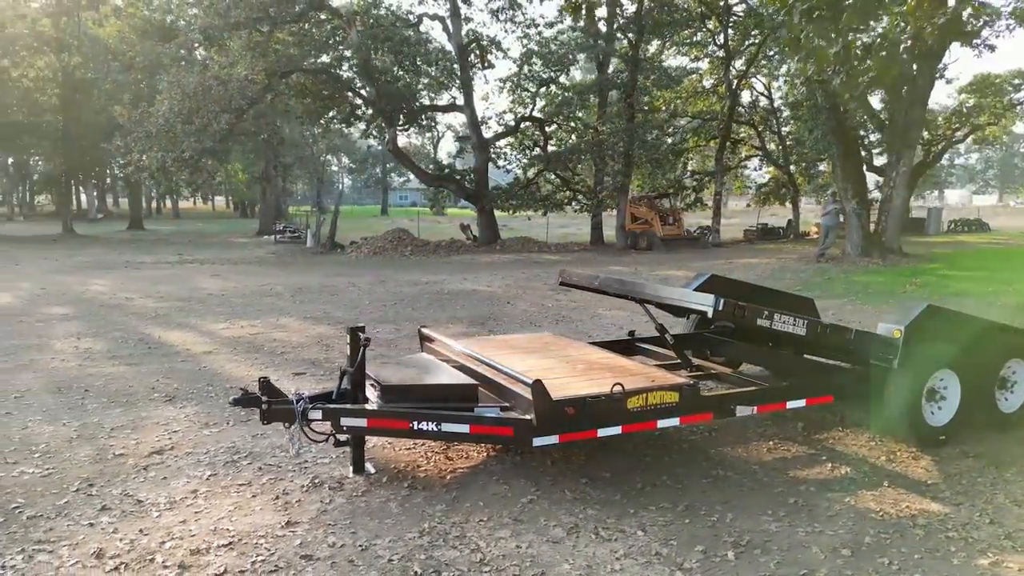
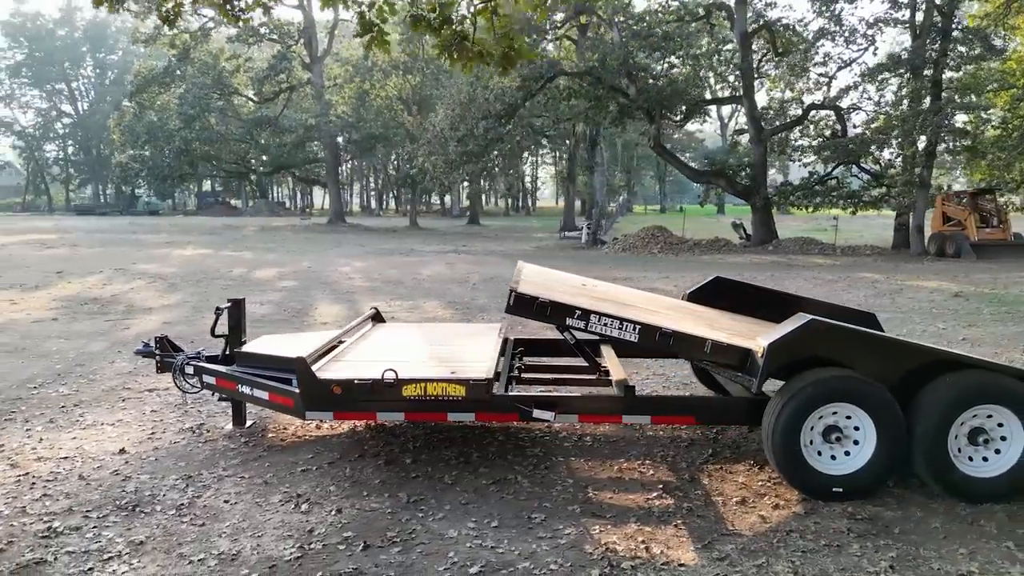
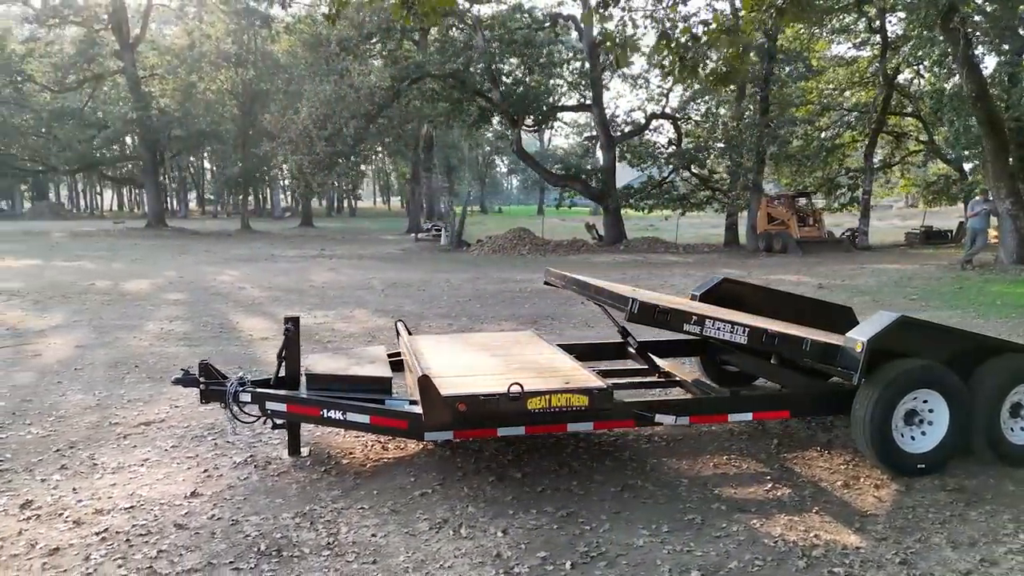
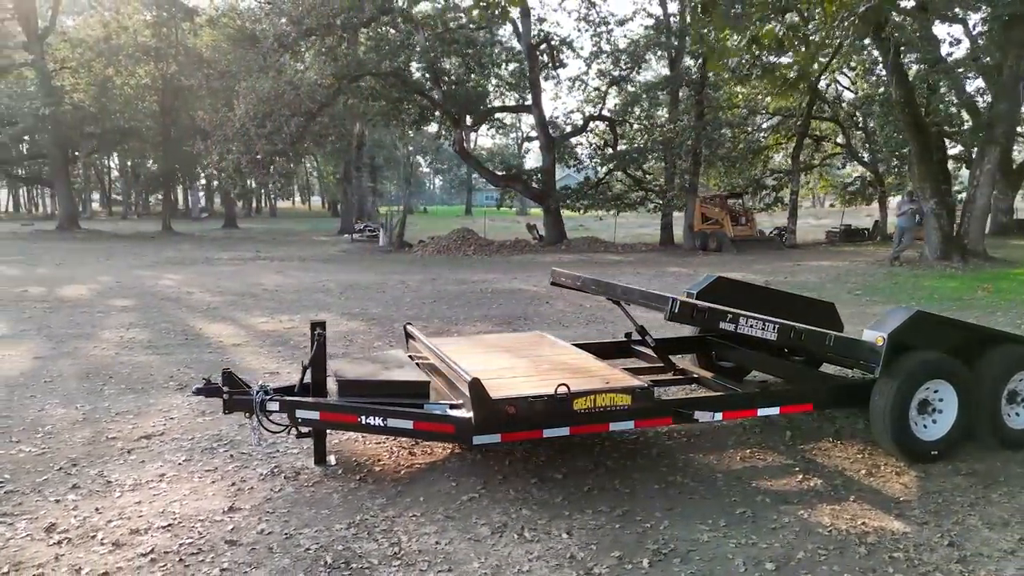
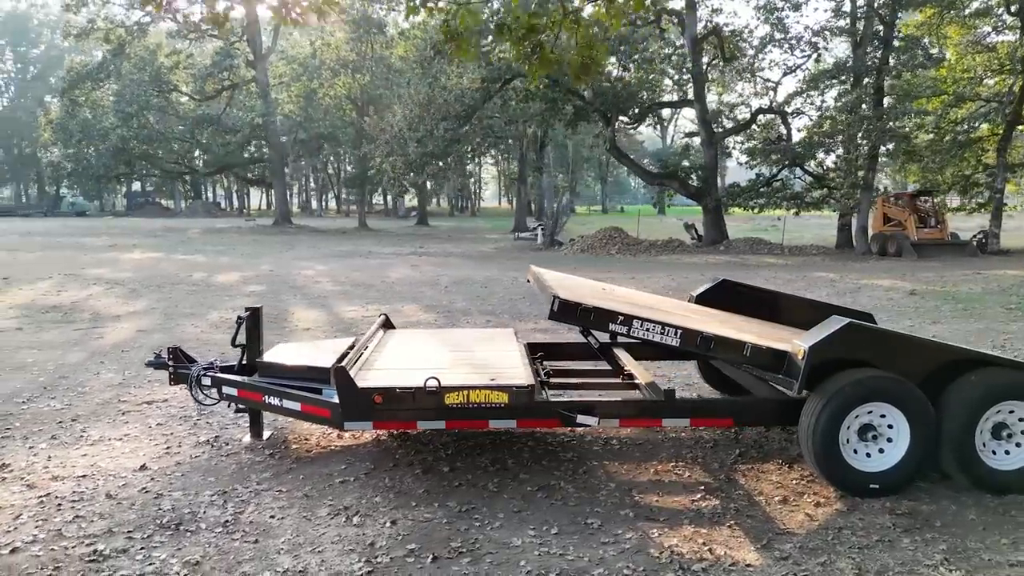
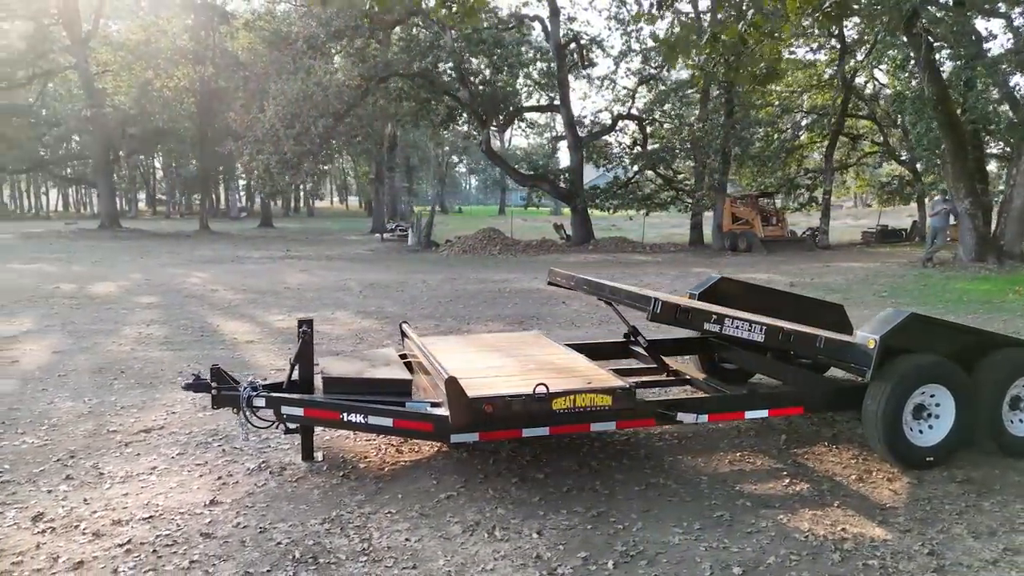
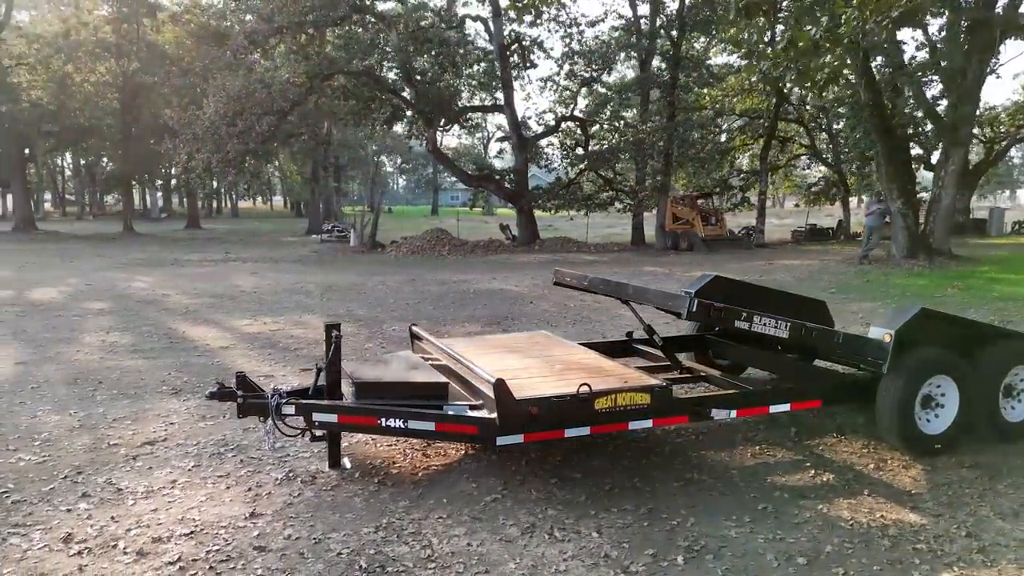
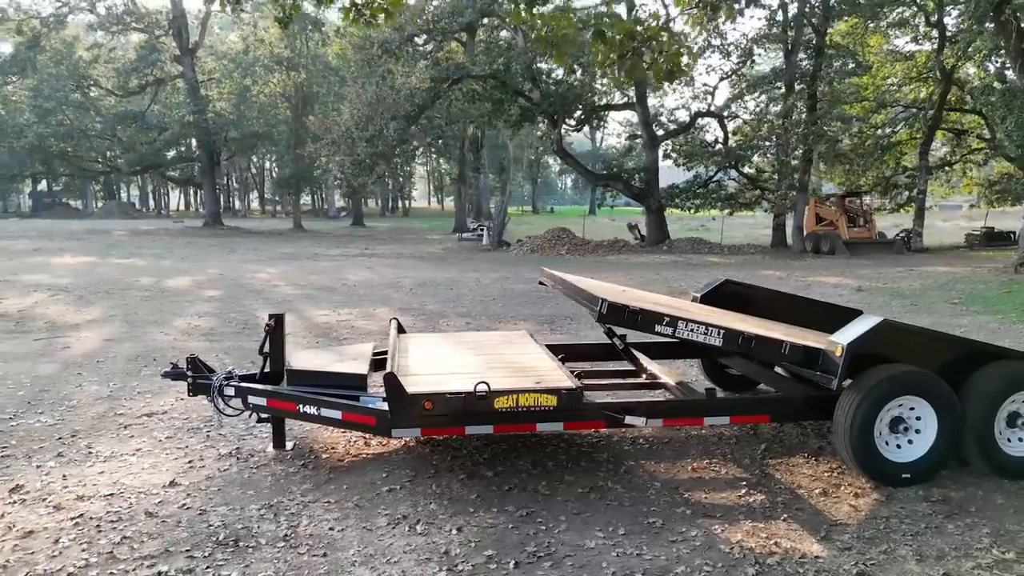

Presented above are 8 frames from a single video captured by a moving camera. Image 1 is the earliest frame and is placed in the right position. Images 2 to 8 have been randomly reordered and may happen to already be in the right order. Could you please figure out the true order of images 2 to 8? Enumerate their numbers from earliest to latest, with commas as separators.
7, 4, 6, 3, 8, 5, 2
